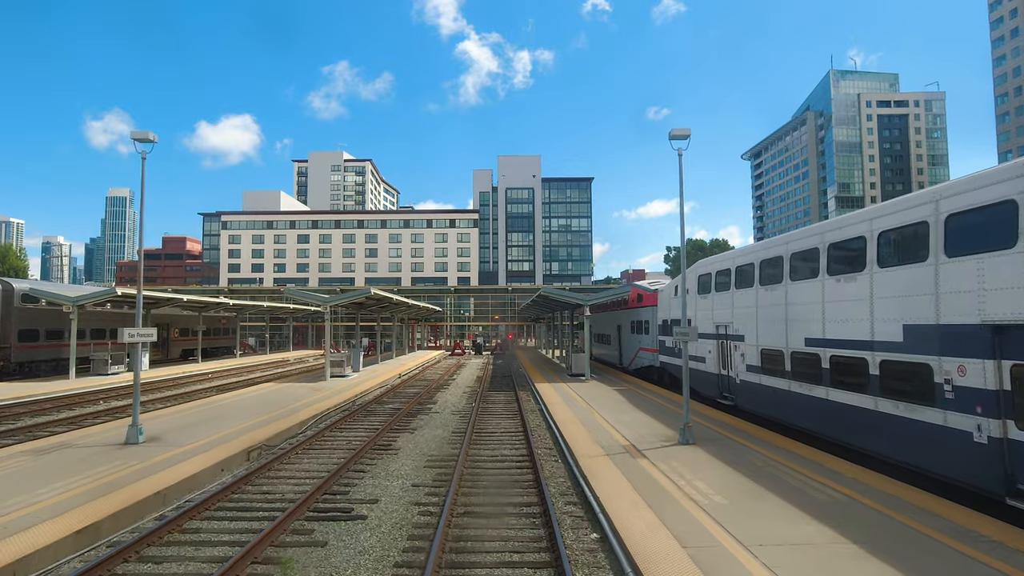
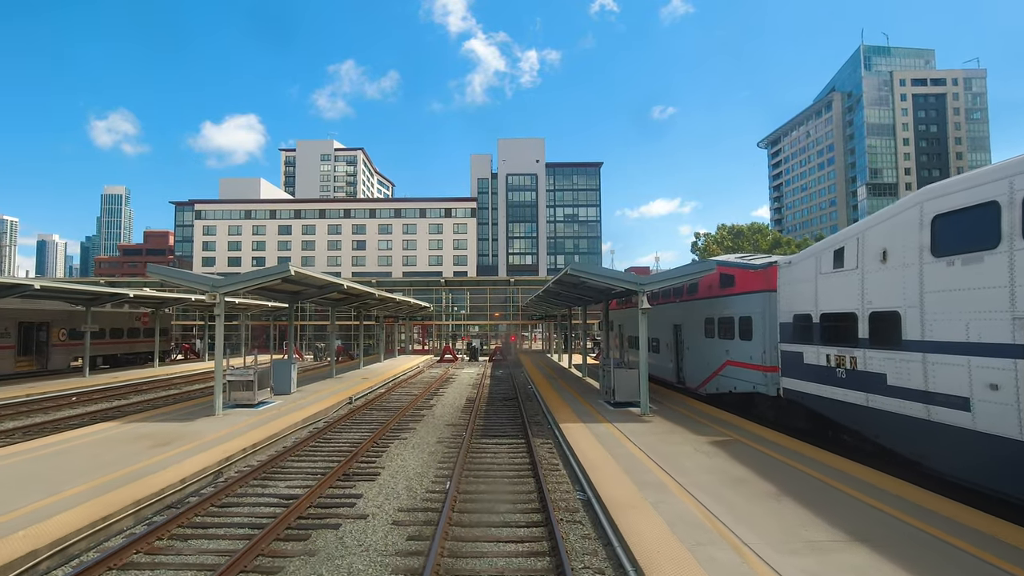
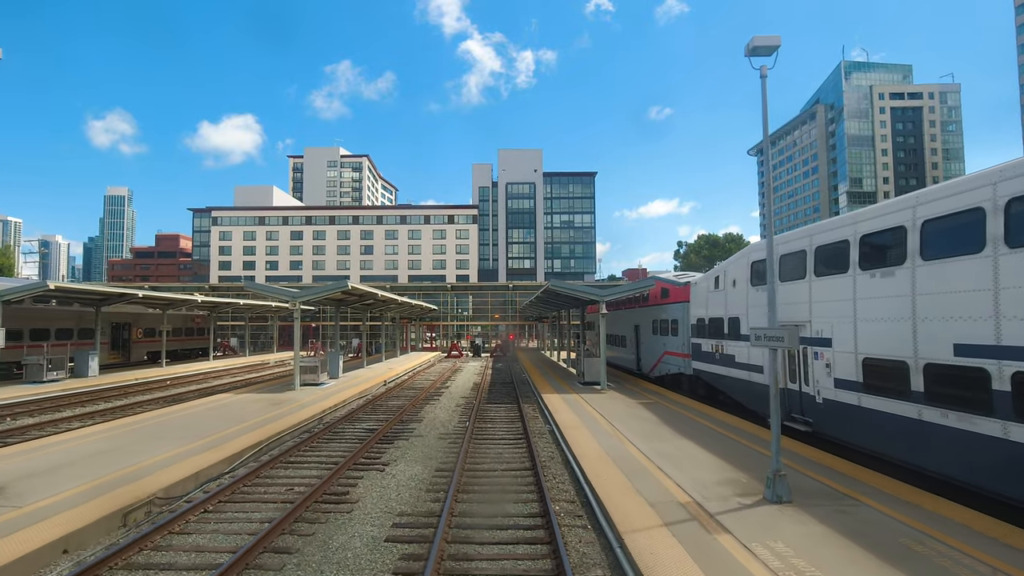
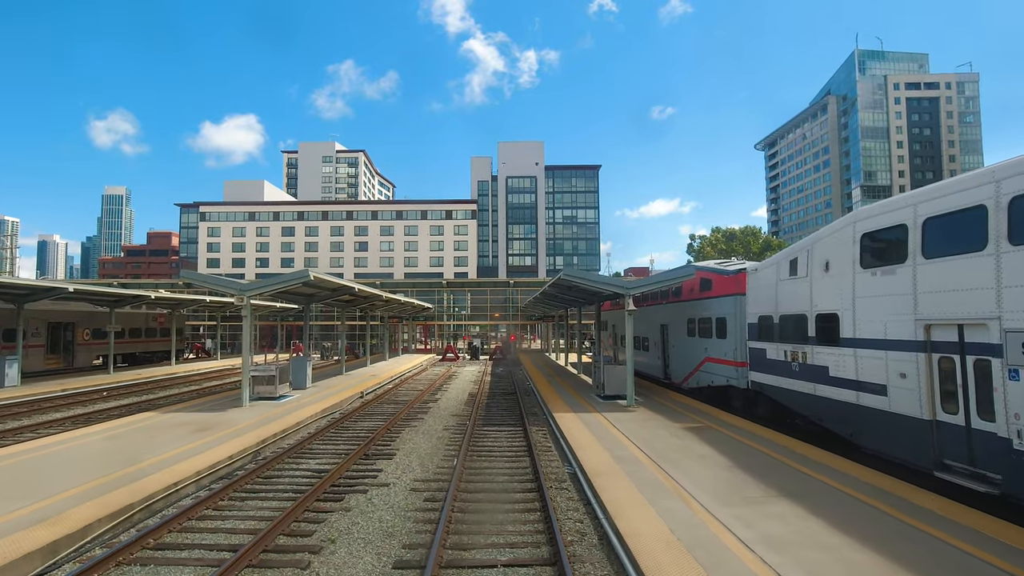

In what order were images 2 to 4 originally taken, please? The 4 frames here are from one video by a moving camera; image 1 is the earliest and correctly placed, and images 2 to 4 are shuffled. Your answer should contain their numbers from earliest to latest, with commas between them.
3, 4, 2
